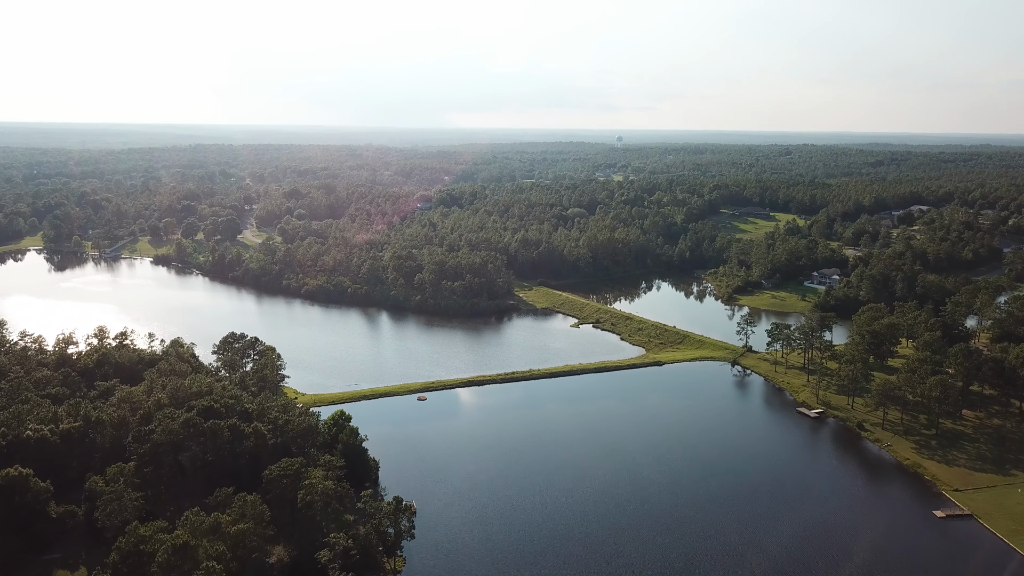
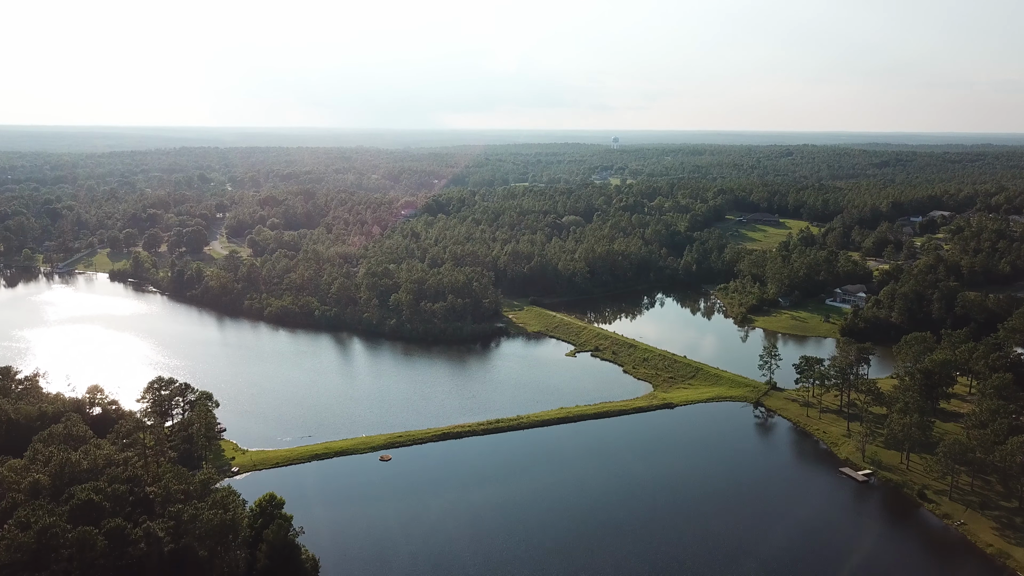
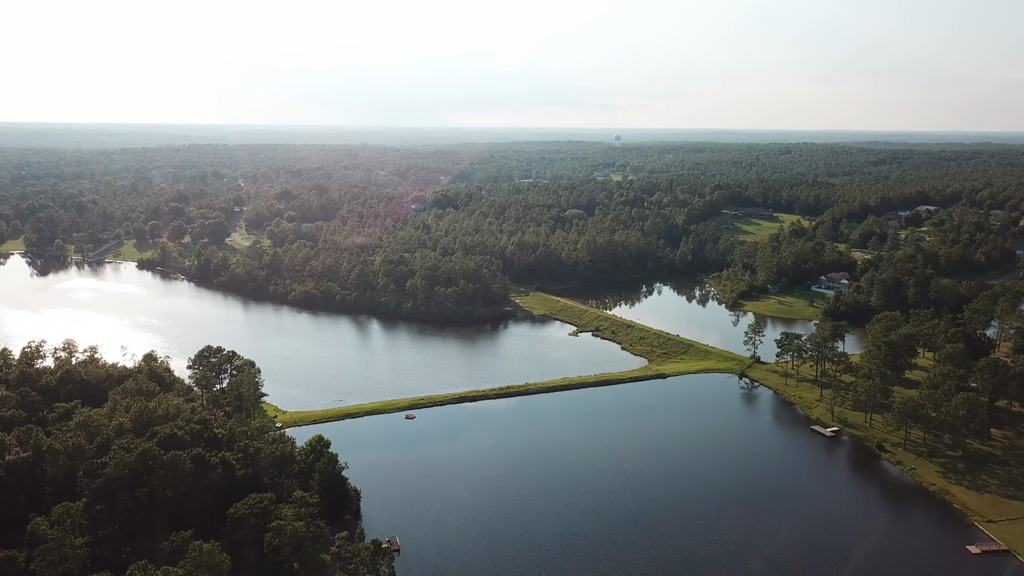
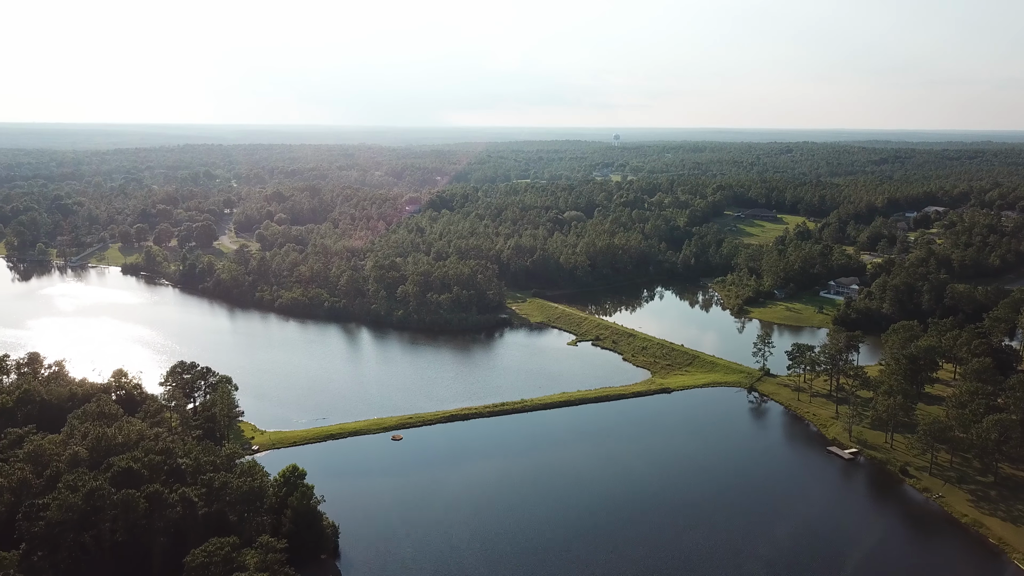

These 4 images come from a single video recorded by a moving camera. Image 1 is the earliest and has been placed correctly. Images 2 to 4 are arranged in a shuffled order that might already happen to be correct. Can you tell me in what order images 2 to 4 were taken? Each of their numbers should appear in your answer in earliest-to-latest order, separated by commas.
3, 4, 2
